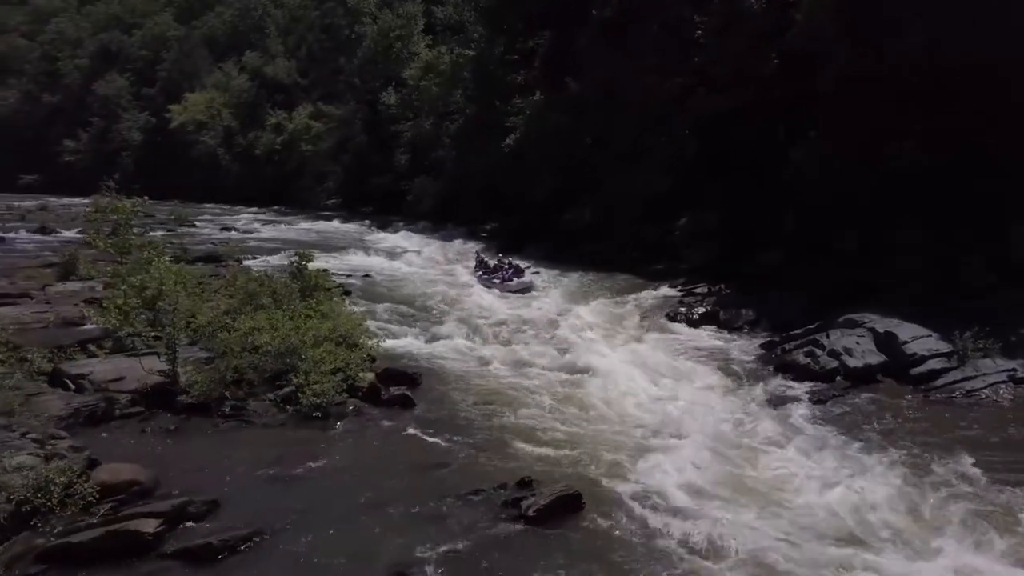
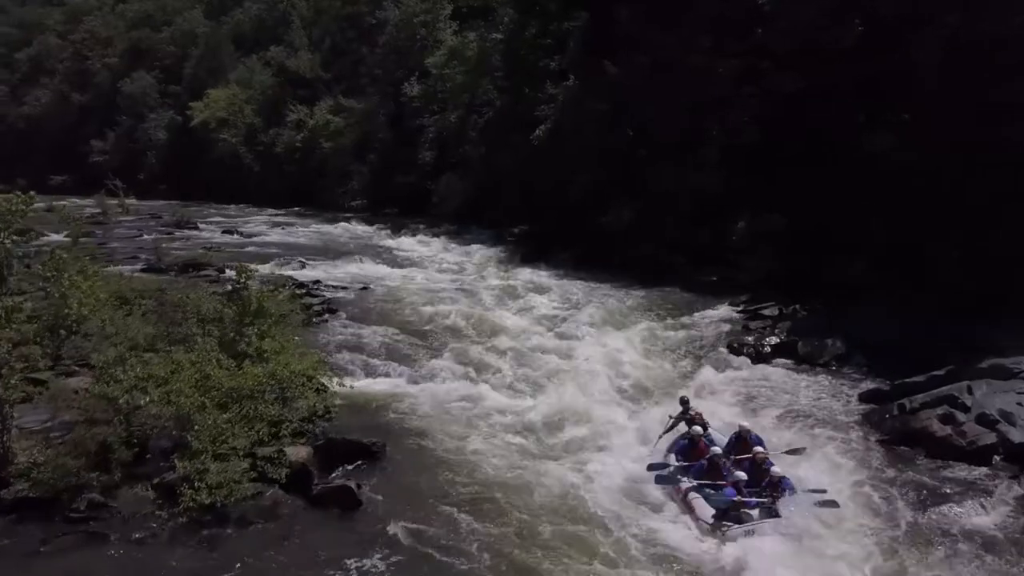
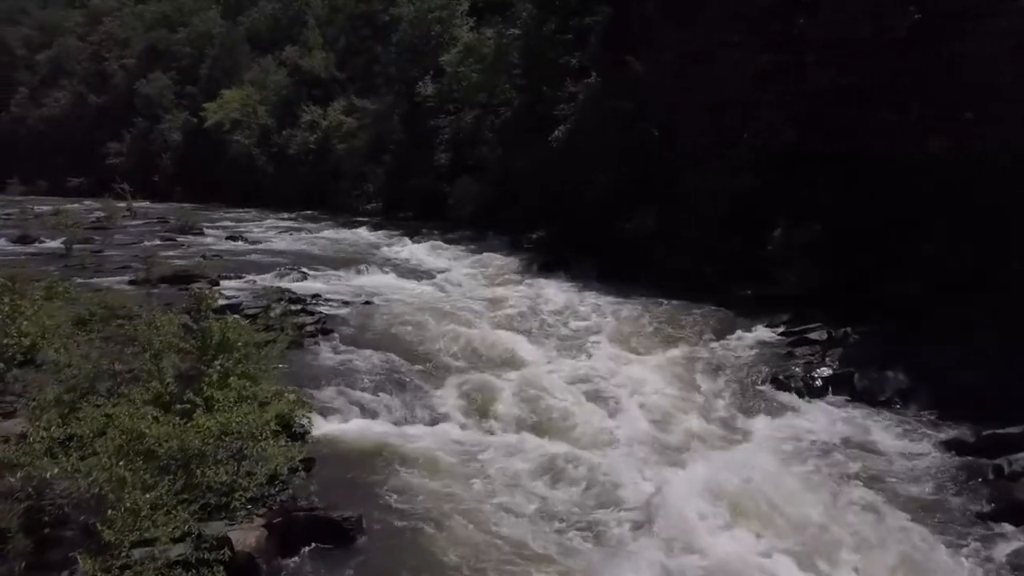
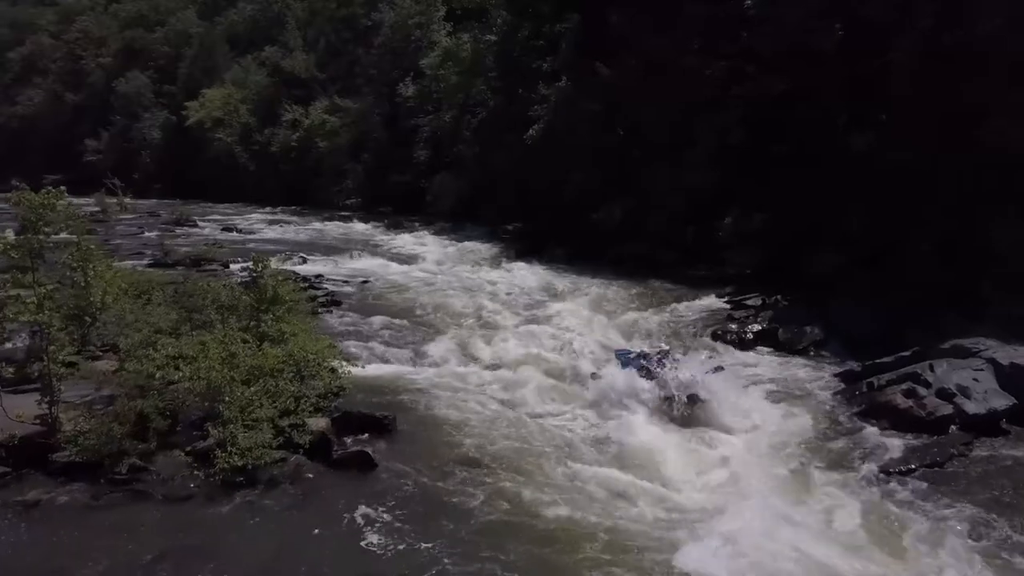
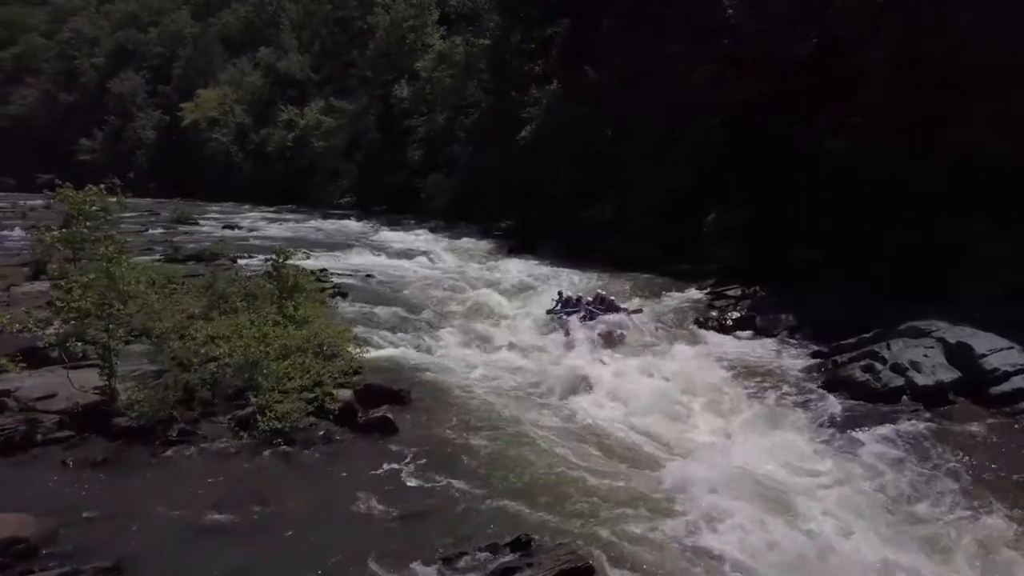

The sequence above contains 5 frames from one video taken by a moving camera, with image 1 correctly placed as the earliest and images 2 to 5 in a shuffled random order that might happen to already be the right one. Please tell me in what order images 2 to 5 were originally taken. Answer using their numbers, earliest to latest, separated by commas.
5, 4, 2, 3
